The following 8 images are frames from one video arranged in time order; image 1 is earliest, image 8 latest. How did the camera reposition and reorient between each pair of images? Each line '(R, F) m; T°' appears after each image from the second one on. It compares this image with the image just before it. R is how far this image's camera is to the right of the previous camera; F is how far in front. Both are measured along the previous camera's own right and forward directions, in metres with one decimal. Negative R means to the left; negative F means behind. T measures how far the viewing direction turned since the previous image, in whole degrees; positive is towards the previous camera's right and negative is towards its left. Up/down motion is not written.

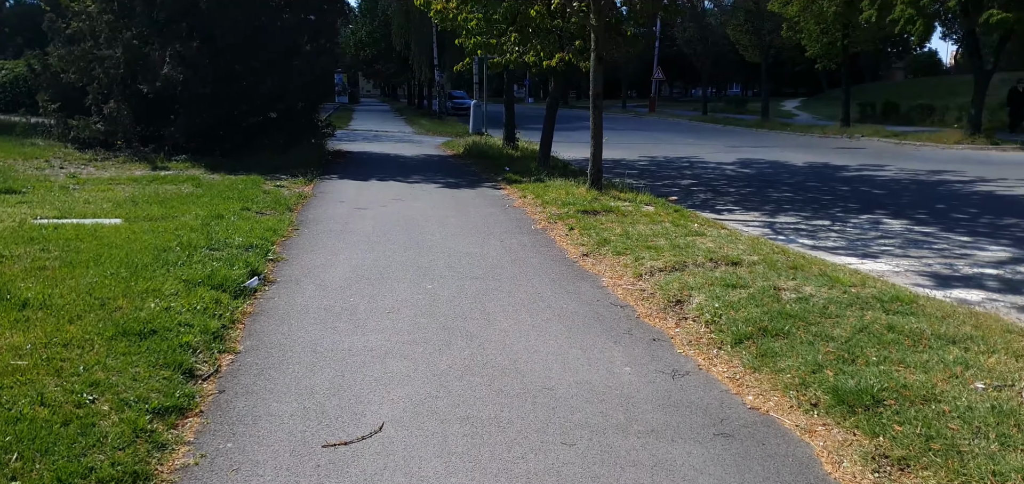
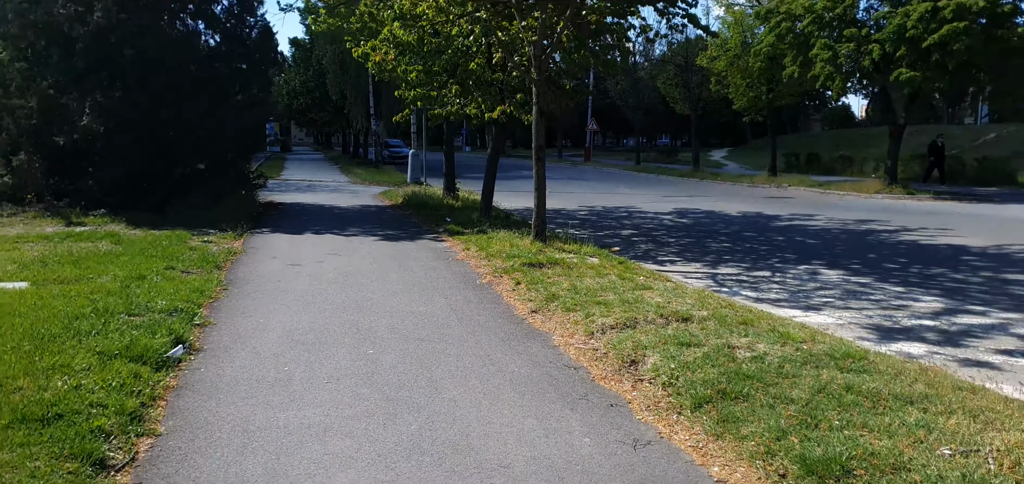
(-0.1, +0.2) m; +5°
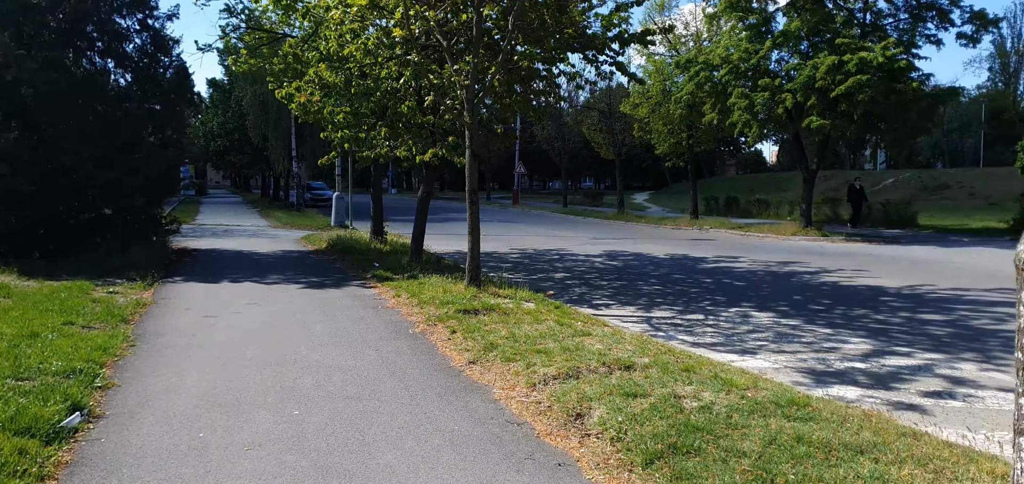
(-0.1, +0.2) m; +6°
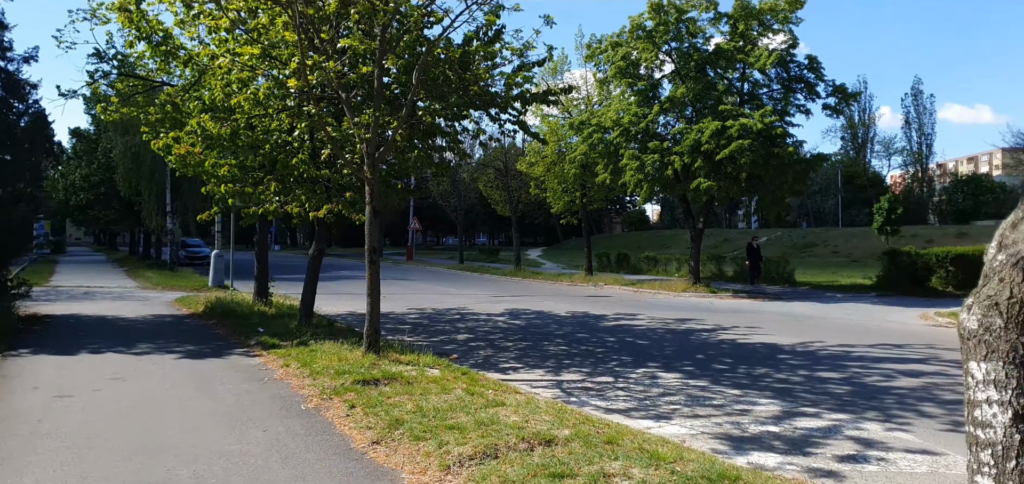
(-0.2, +0.4) m; +8°
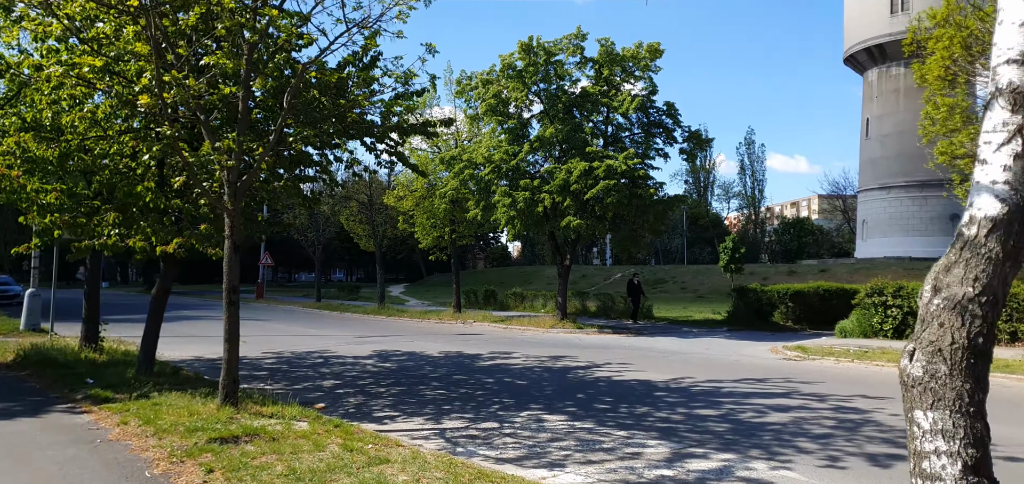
(-0.3, +0.5) m; +11°
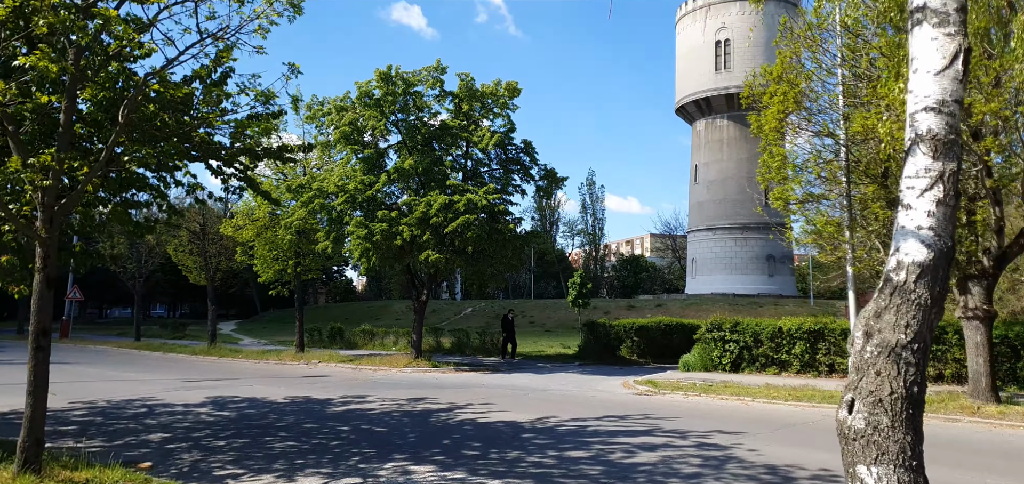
(-0.3, +0.5) m; +12°
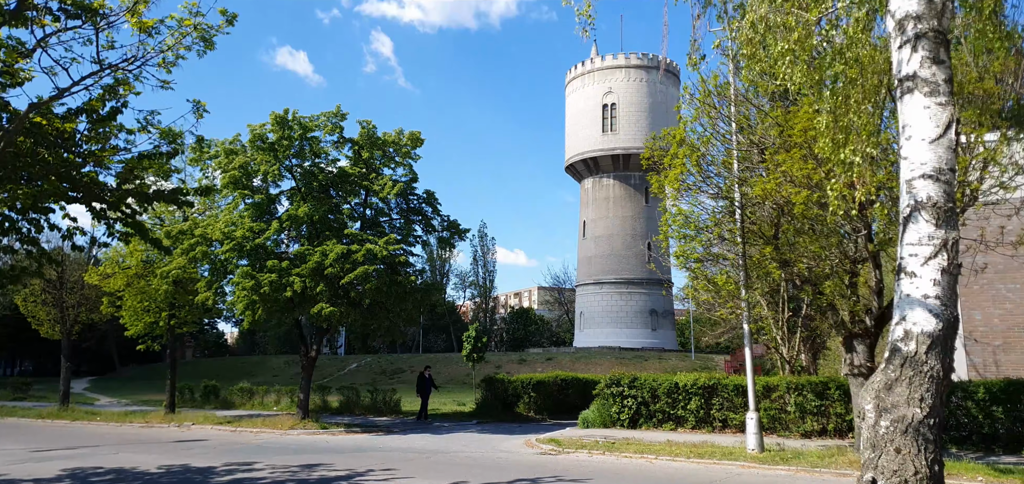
(-0.4, +0.4) m; +9°
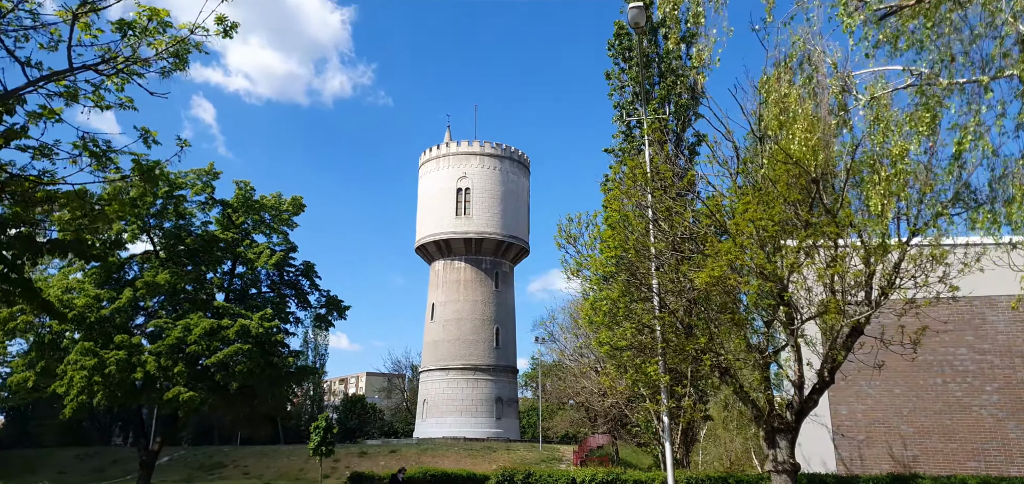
(-1.9, +1.5) m; +13°
